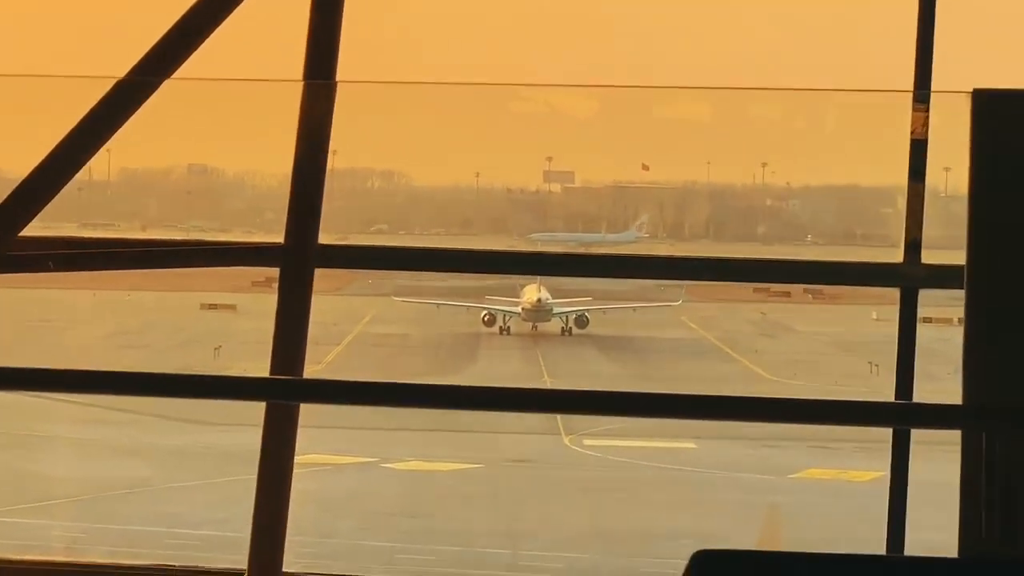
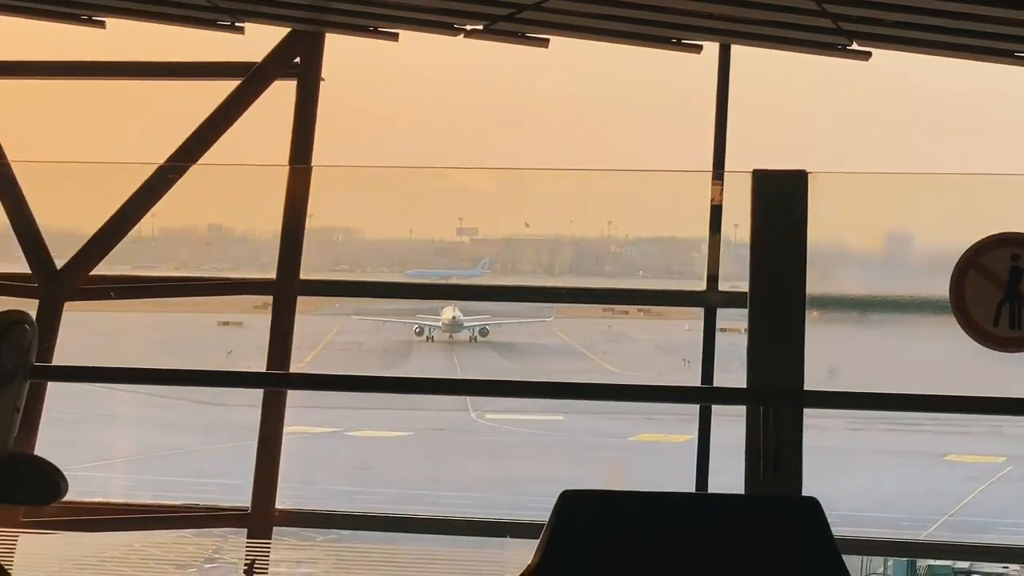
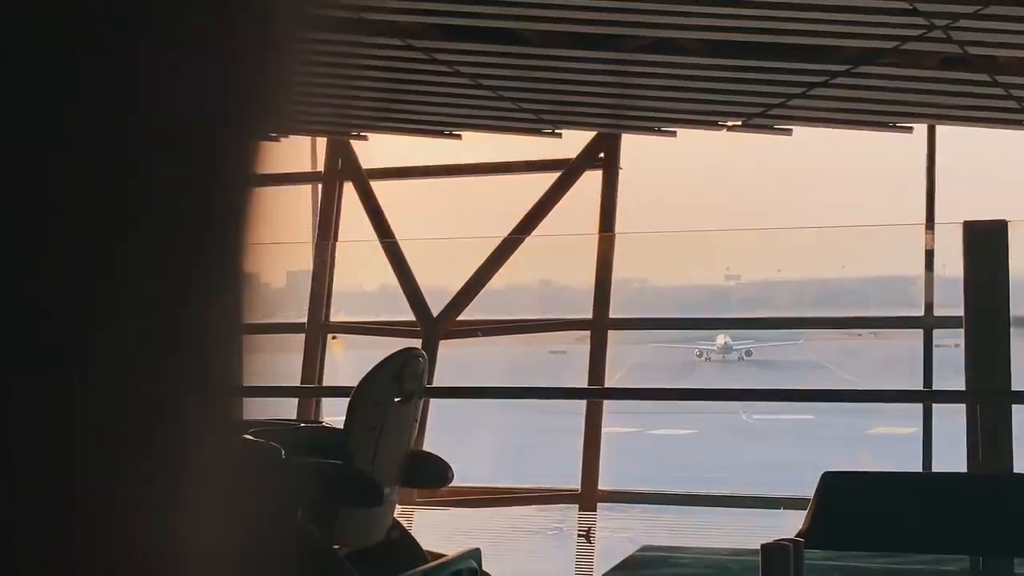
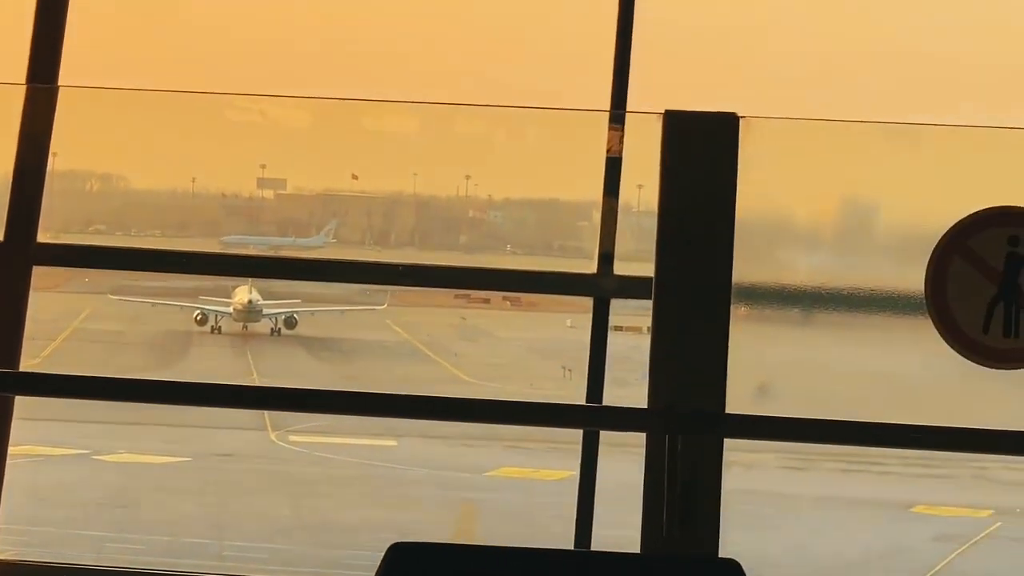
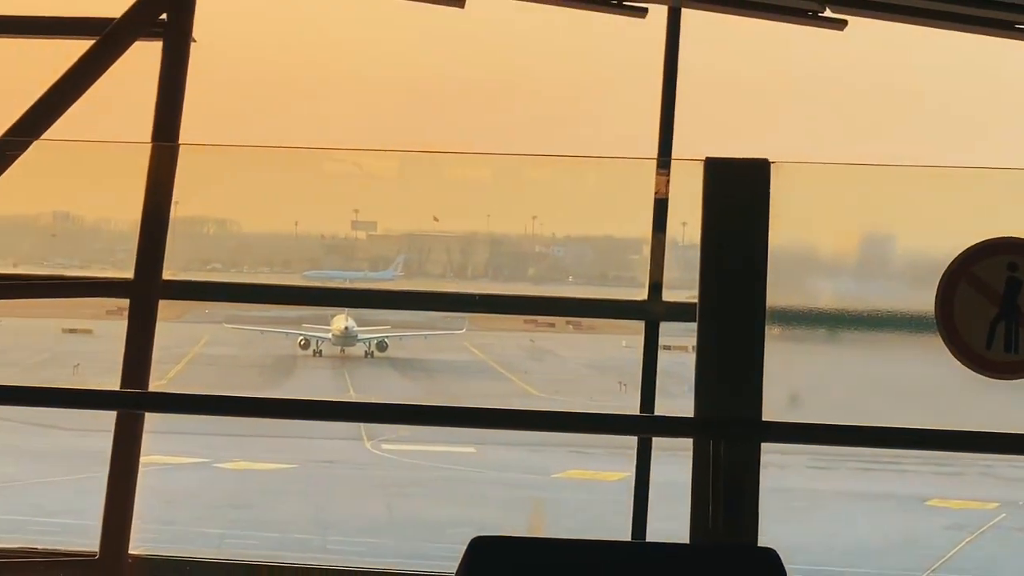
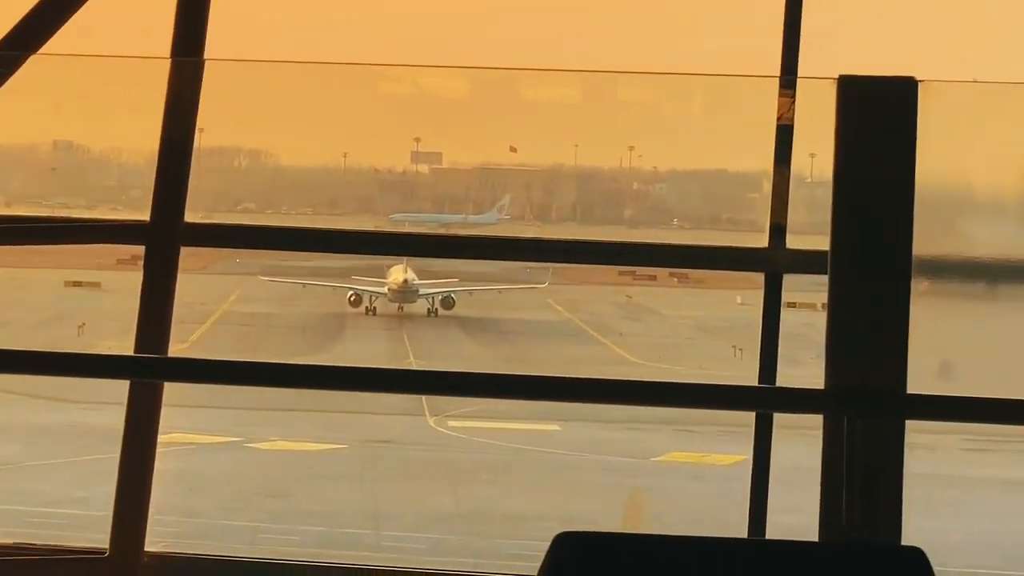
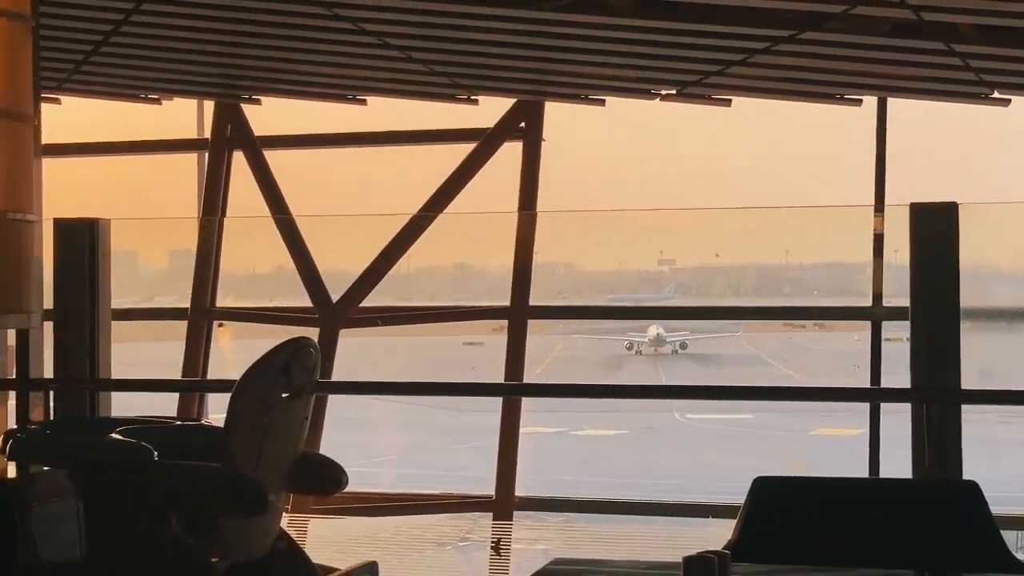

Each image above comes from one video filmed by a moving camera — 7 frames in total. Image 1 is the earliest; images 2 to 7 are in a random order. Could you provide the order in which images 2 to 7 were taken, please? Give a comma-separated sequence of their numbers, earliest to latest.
6, 4, 5, 2, 7, 3
